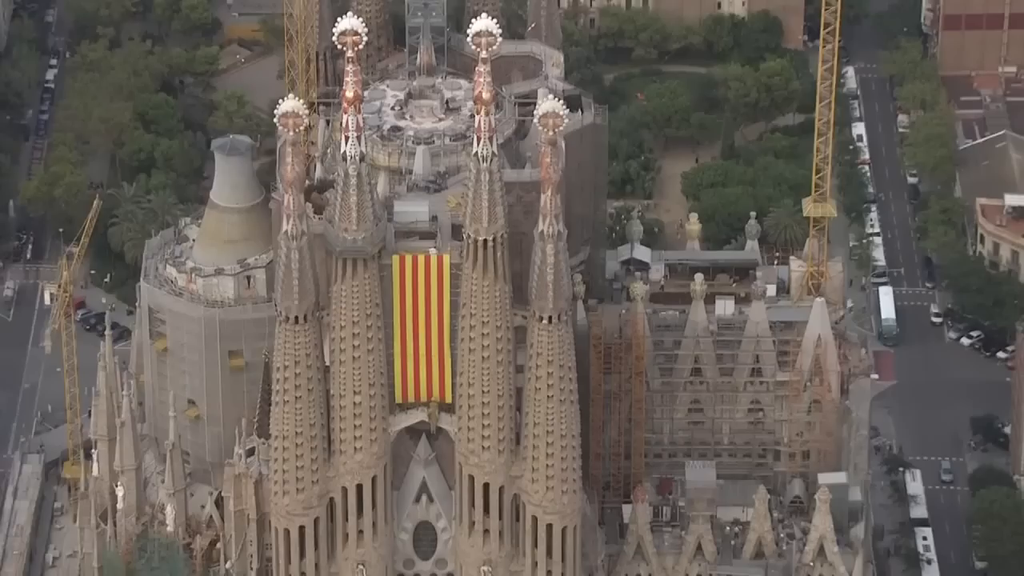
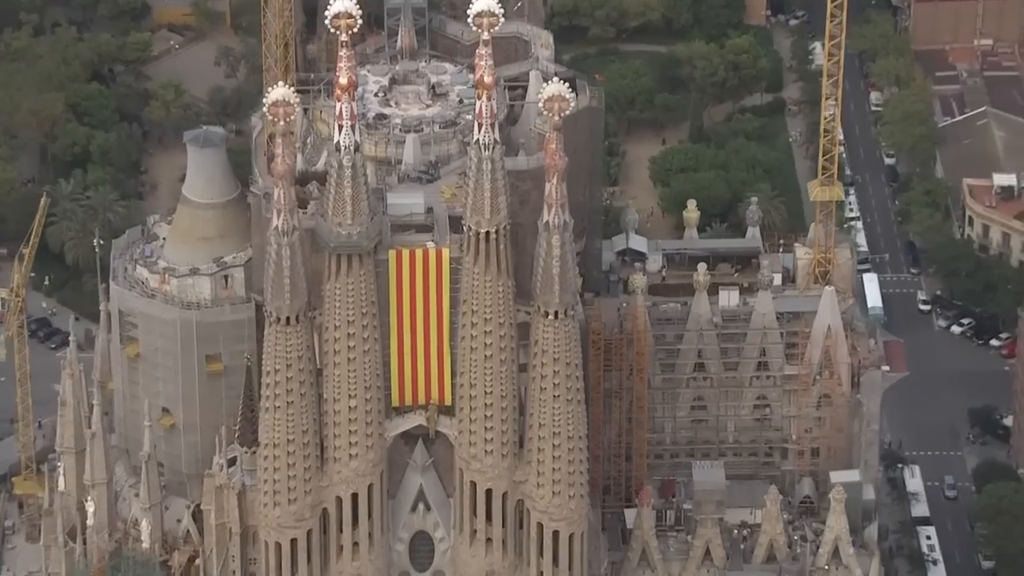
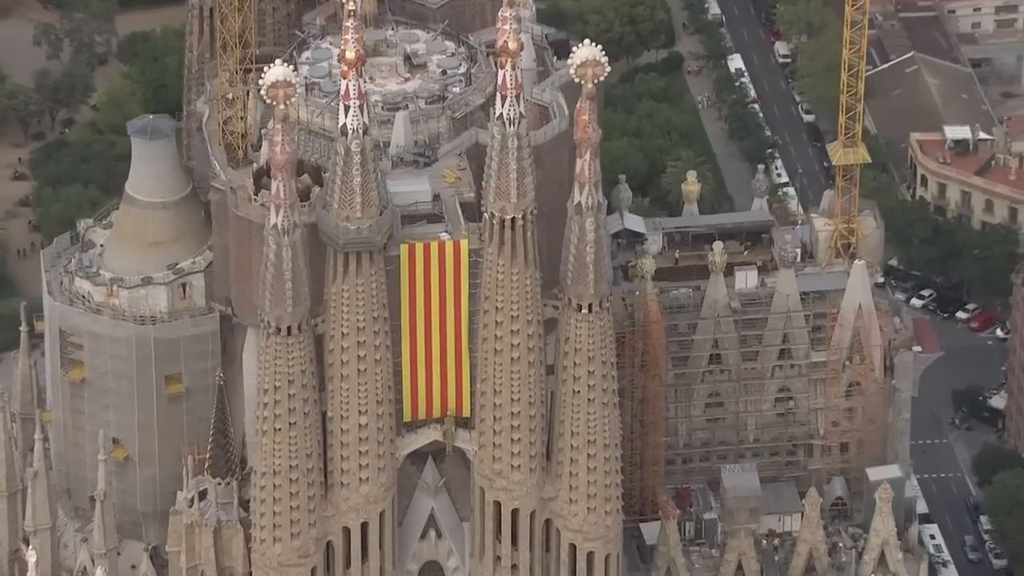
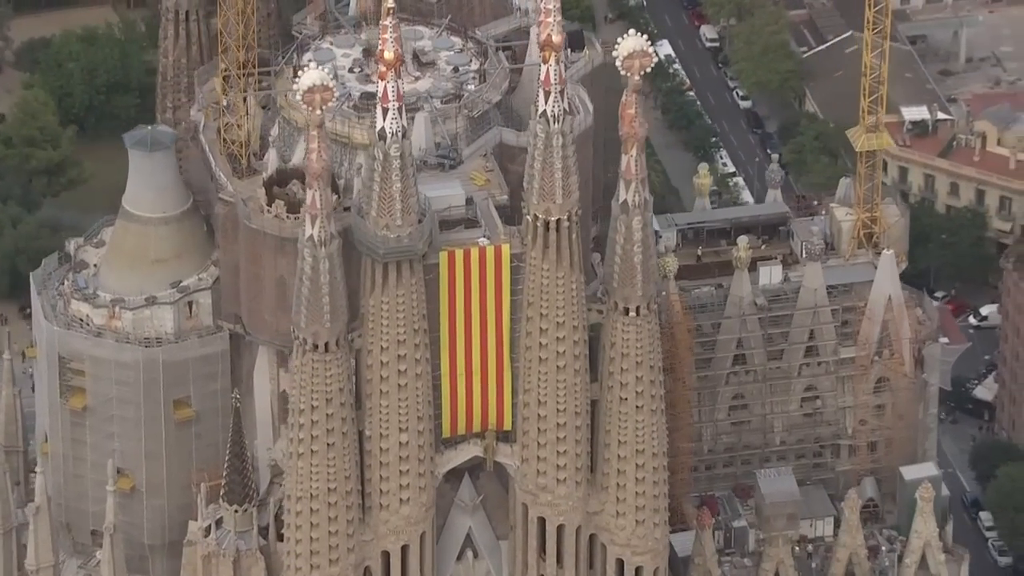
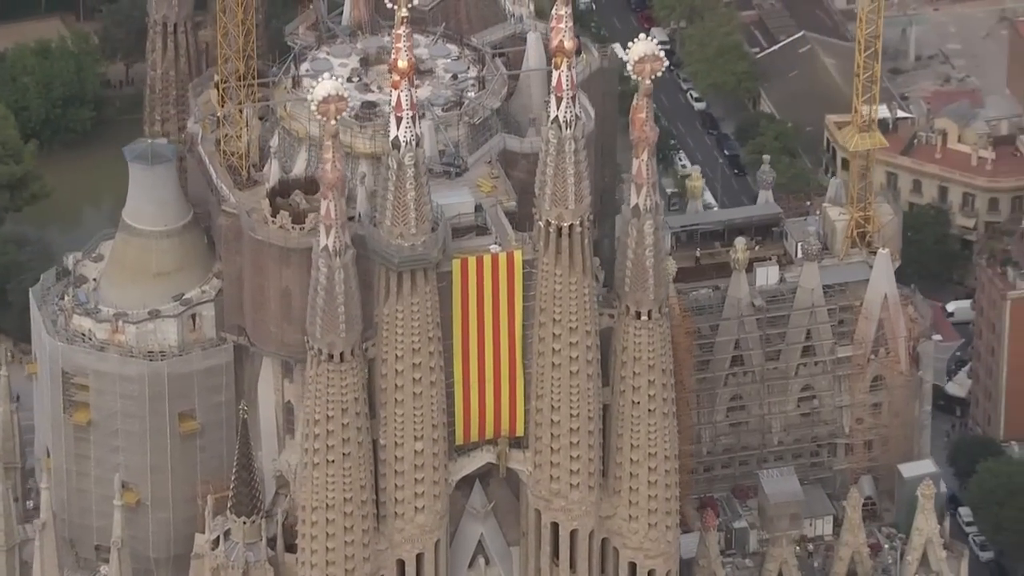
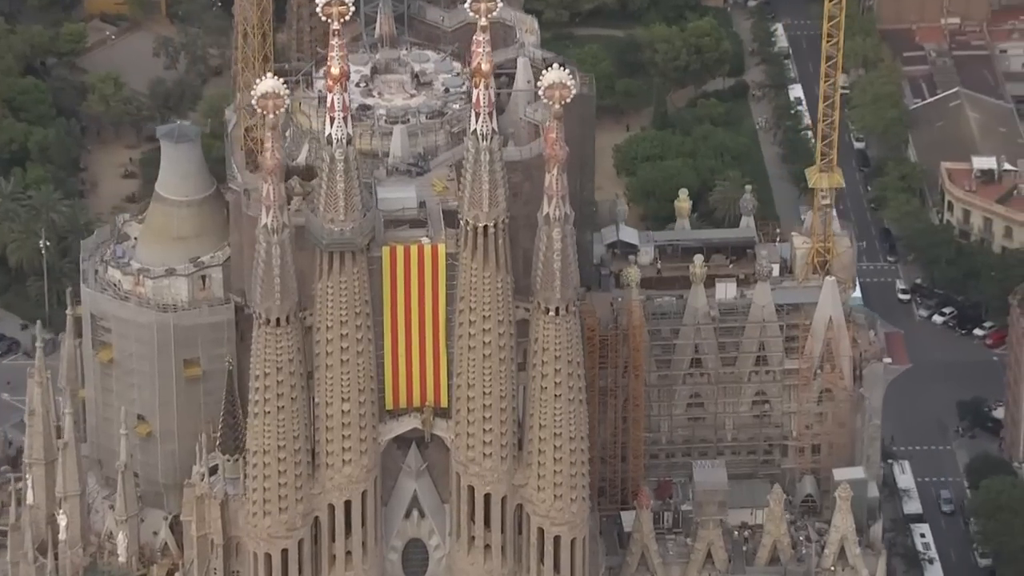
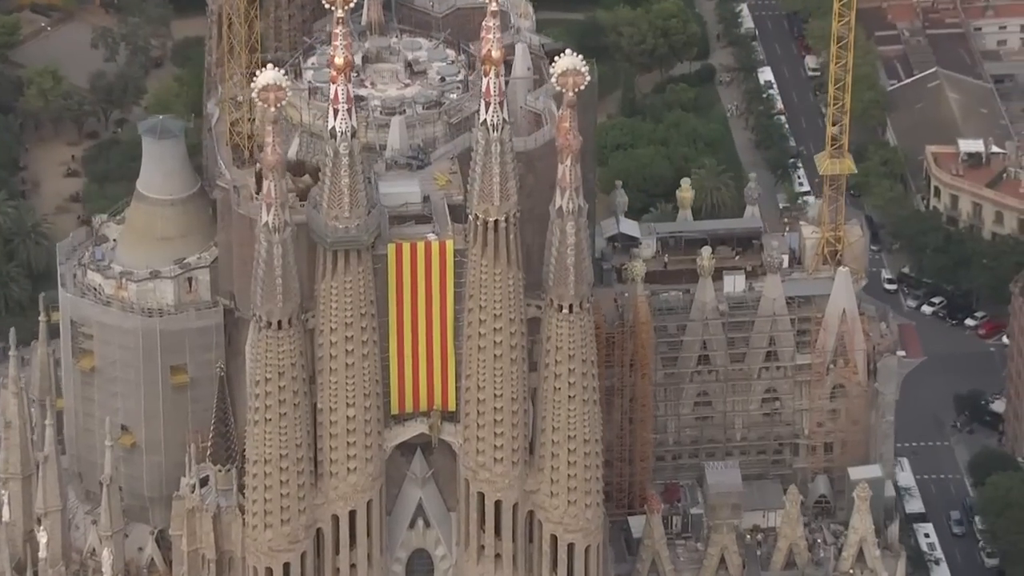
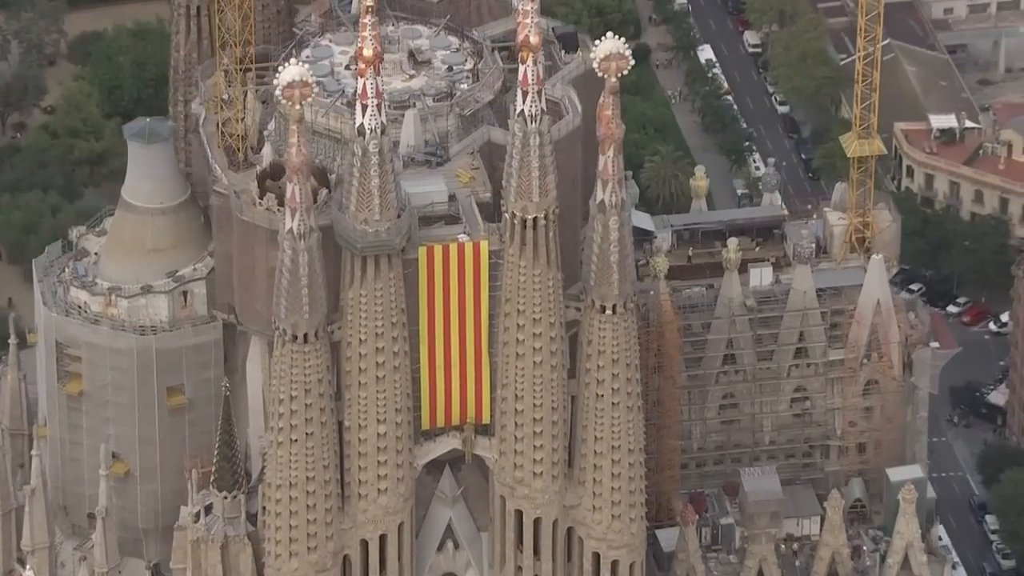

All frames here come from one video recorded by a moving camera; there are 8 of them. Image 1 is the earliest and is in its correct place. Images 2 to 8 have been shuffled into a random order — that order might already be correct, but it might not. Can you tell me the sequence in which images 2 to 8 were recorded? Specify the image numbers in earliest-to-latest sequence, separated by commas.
2, 6, 7, 3, 8, 4, 5
